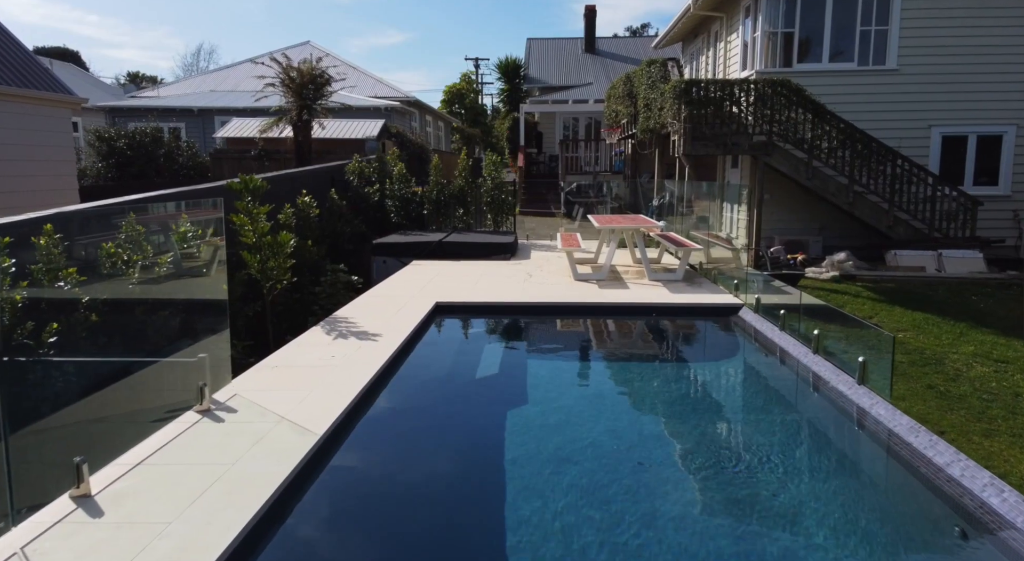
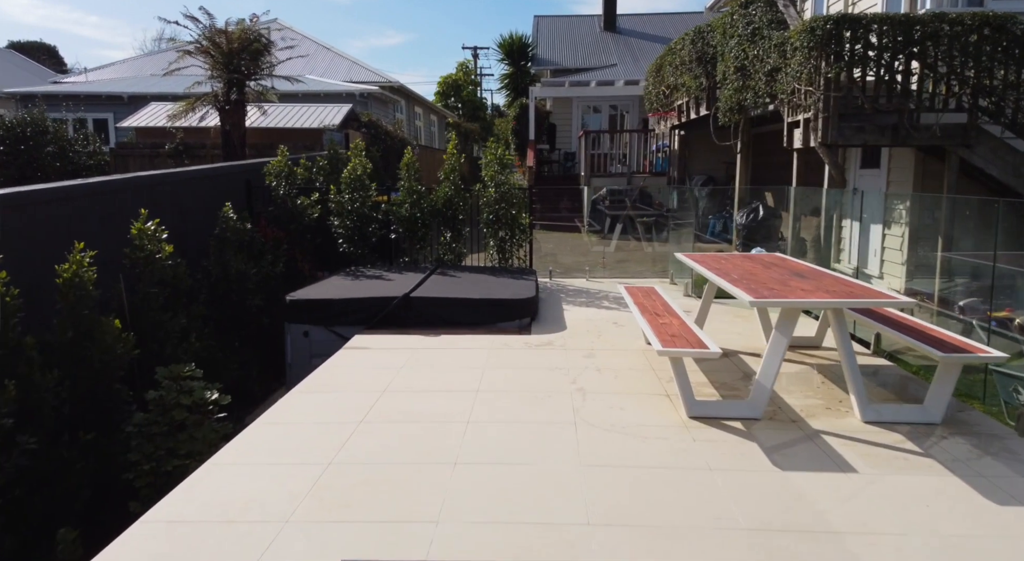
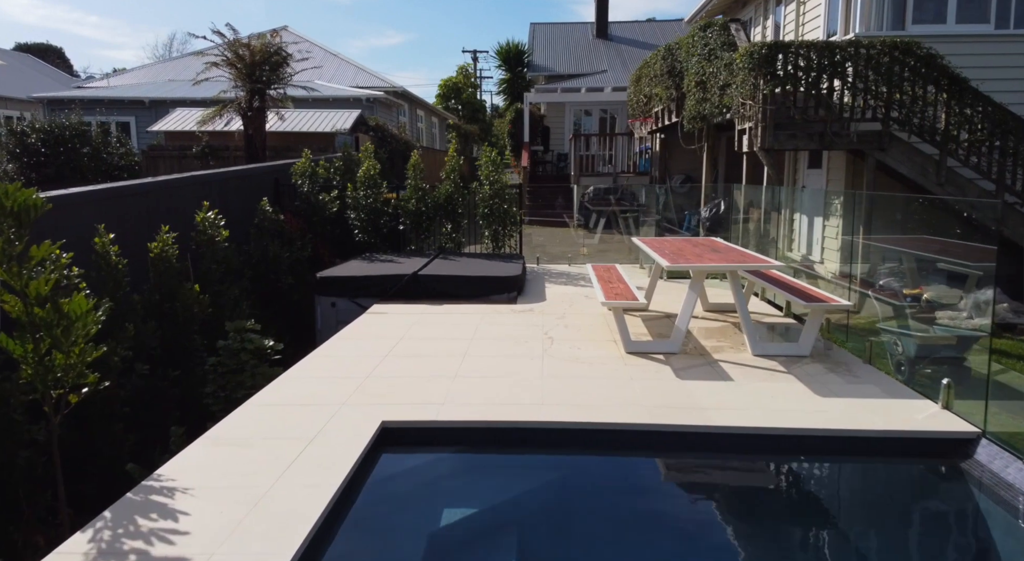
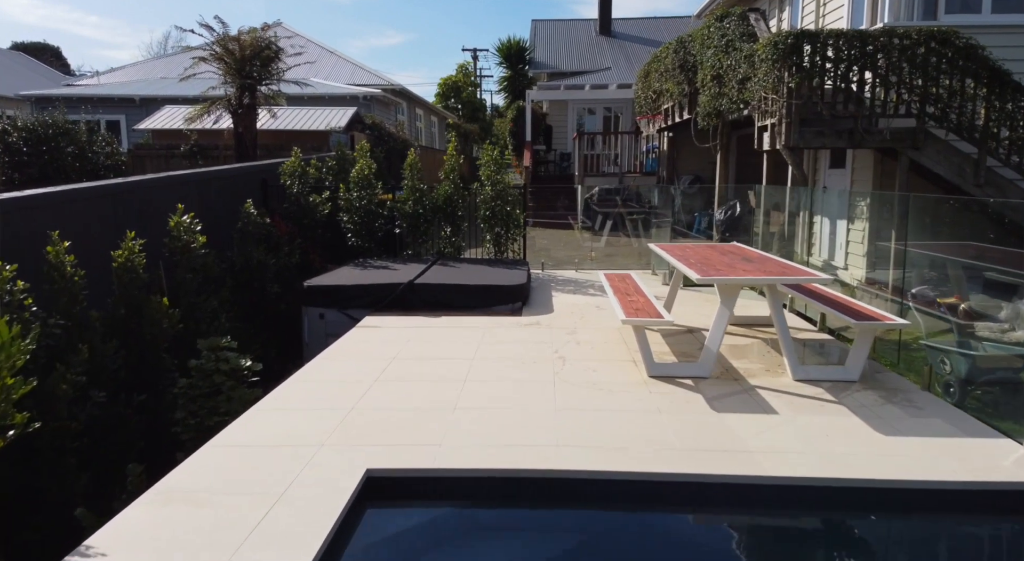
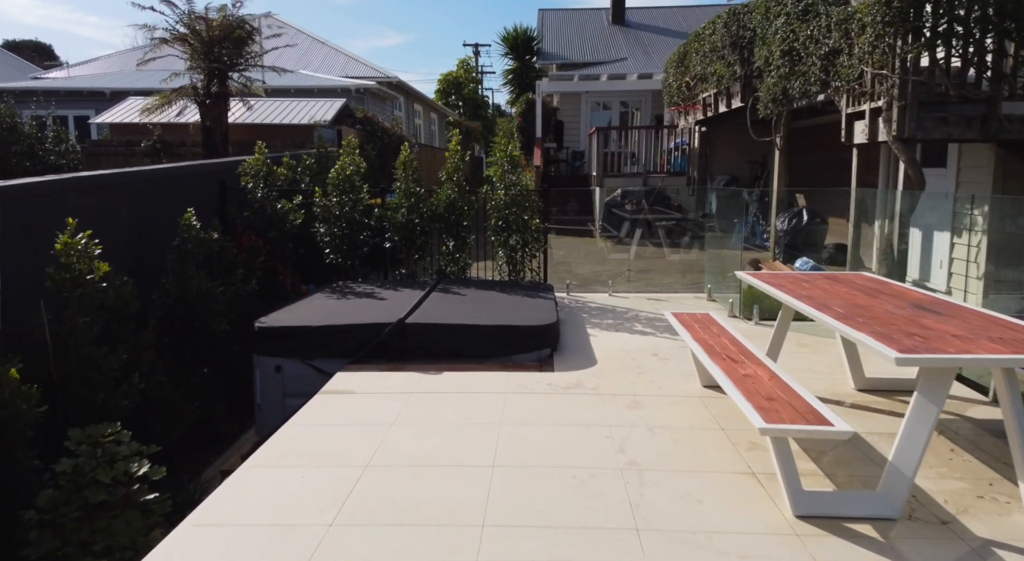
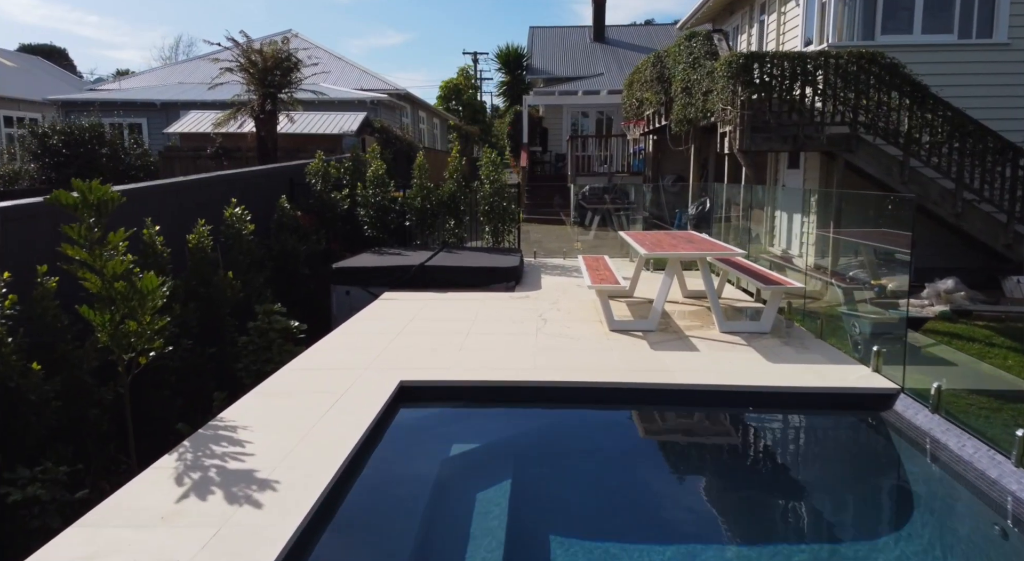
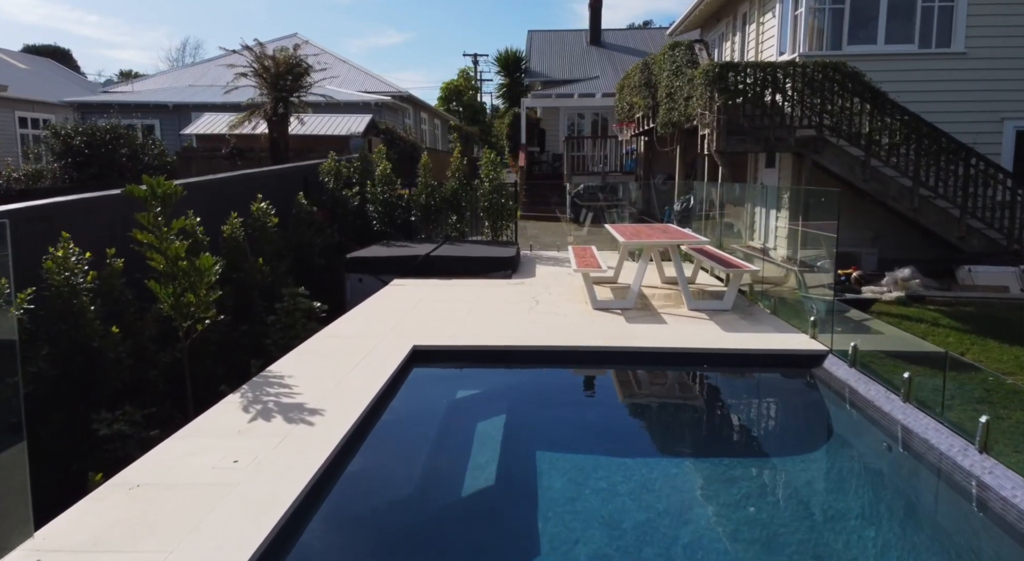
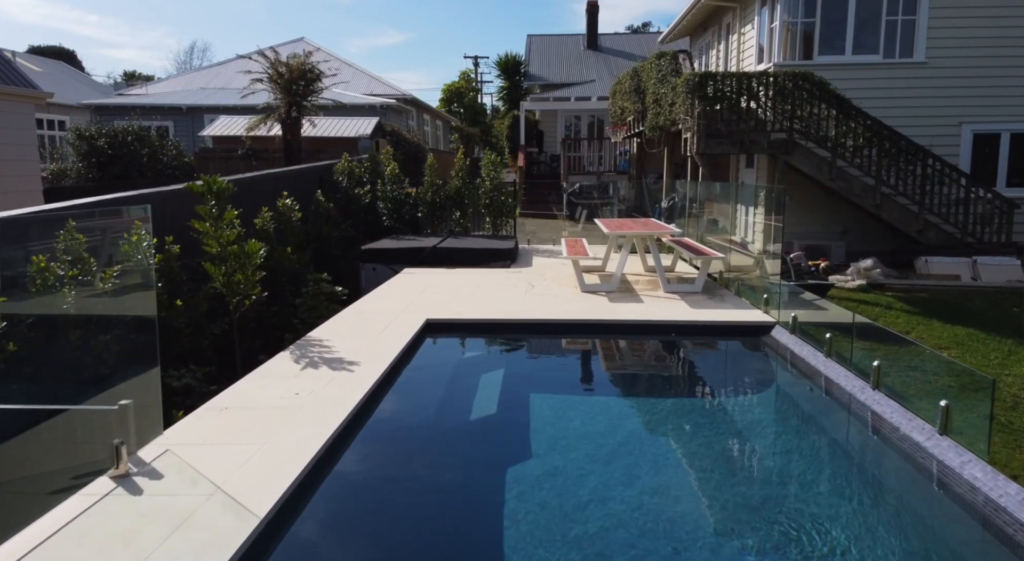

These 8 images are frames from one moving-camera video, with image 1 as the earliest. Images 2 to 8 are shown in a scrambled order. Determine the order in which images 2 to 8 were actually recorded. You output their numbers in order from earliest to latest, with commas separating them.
8, 7, 6, 3, 4, 2, 5
